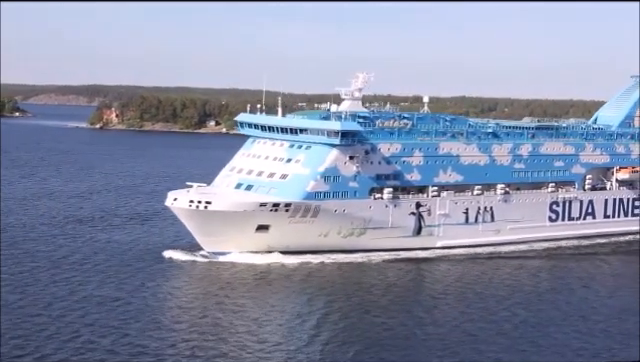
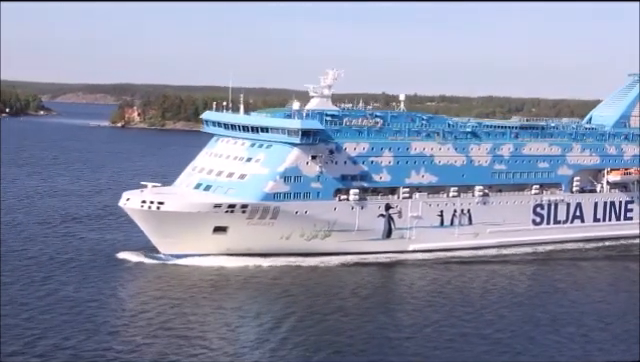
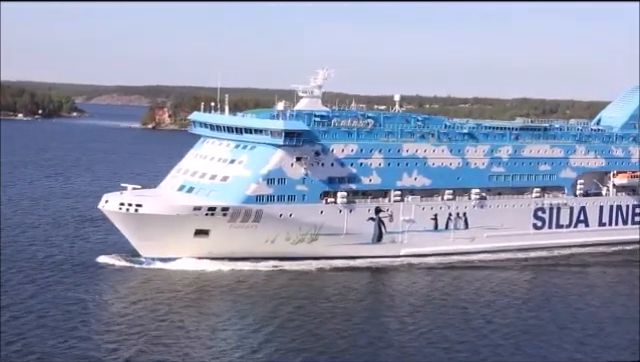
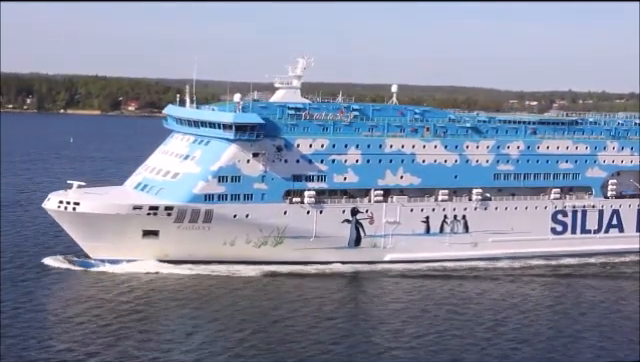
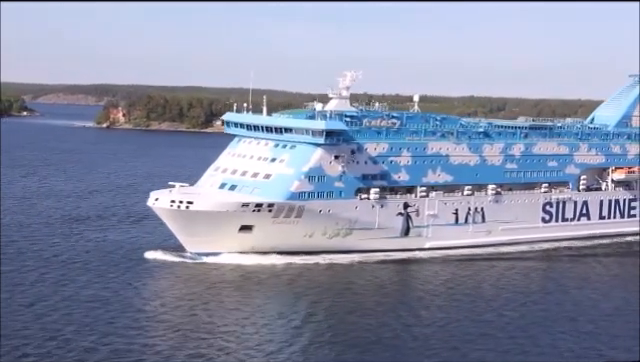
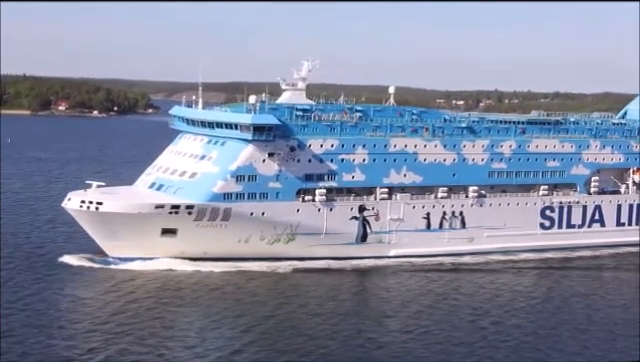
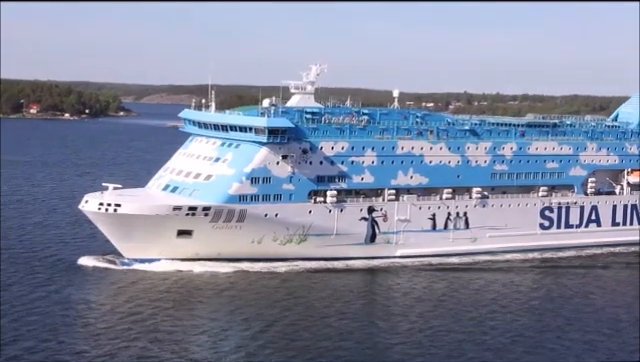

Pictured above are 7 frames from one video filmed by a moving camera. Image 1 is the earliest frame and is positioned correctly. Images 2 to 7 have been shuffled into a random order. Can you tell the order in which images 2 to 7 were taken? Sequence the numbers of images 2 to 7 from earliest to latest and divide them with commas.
5, 2, 3, 7, 6, 4
